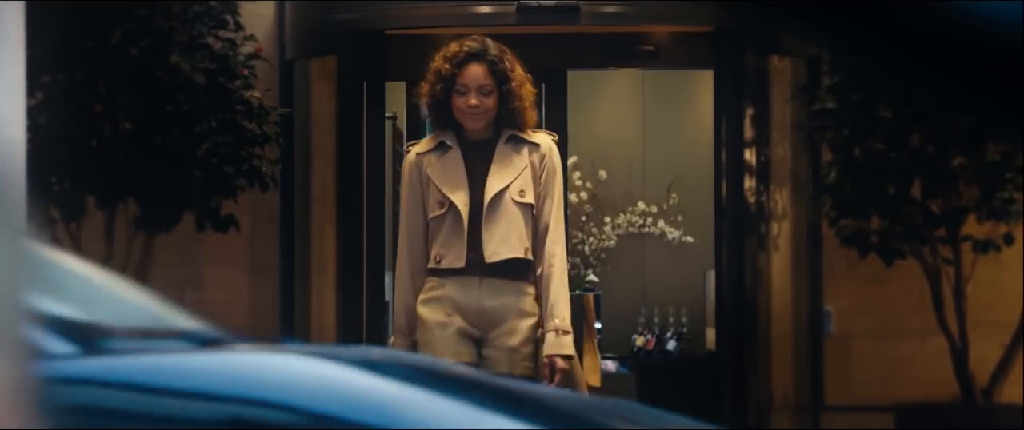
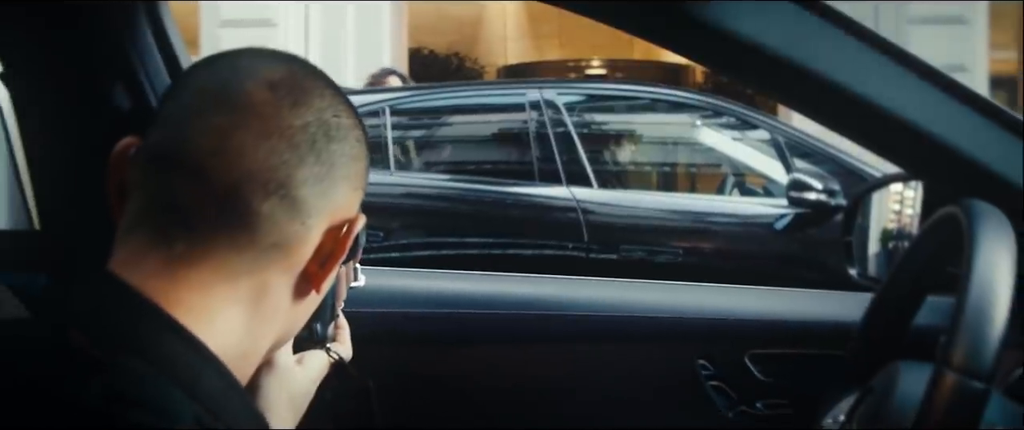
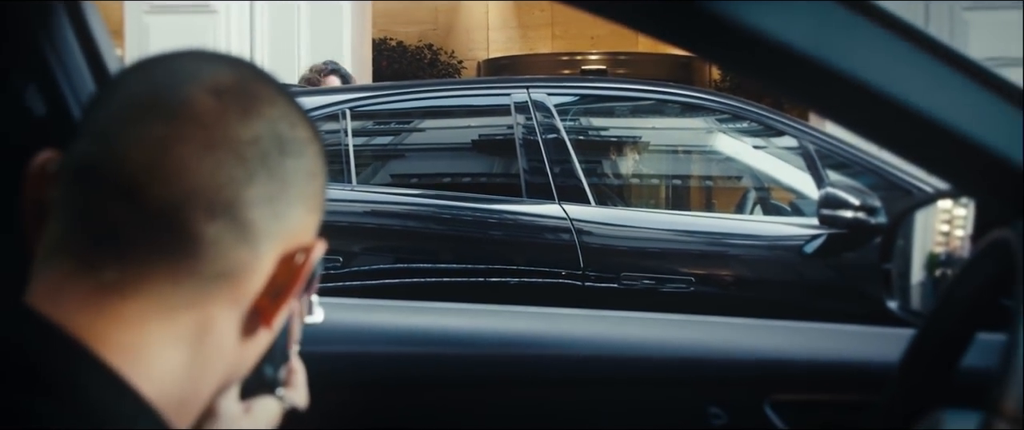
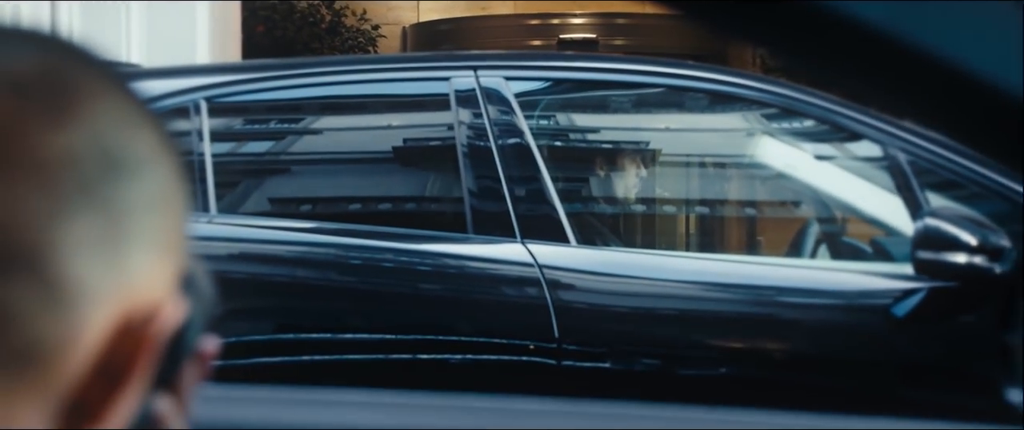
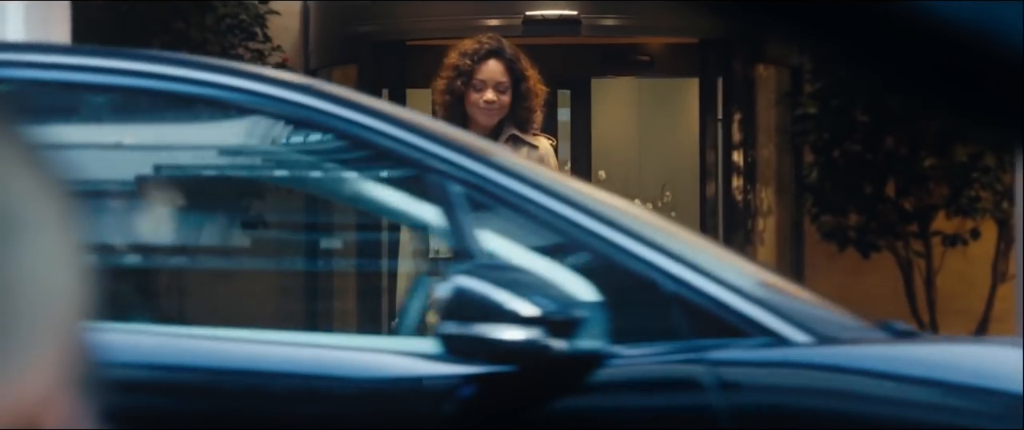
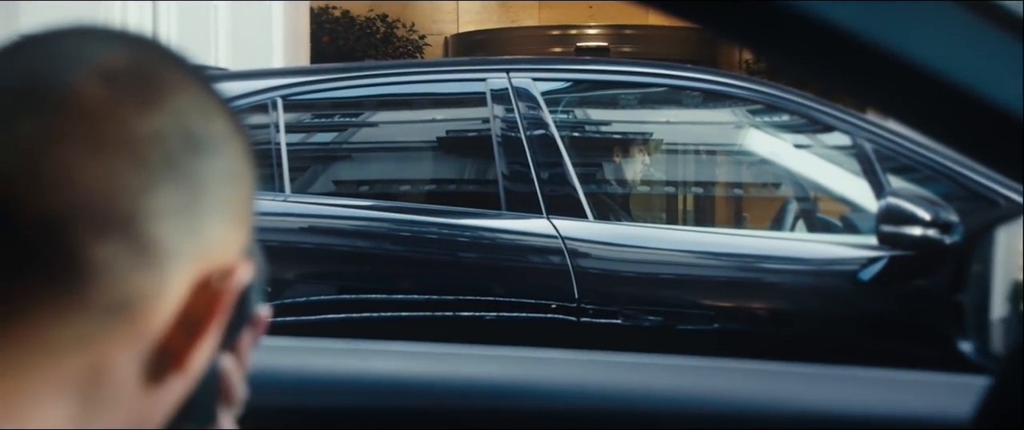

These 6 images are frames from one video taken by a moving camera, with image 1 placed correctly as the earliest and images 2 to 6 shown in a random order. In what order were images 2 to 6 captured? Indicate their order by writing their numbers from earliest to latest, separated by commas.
5, 4, 6, 3, 2
